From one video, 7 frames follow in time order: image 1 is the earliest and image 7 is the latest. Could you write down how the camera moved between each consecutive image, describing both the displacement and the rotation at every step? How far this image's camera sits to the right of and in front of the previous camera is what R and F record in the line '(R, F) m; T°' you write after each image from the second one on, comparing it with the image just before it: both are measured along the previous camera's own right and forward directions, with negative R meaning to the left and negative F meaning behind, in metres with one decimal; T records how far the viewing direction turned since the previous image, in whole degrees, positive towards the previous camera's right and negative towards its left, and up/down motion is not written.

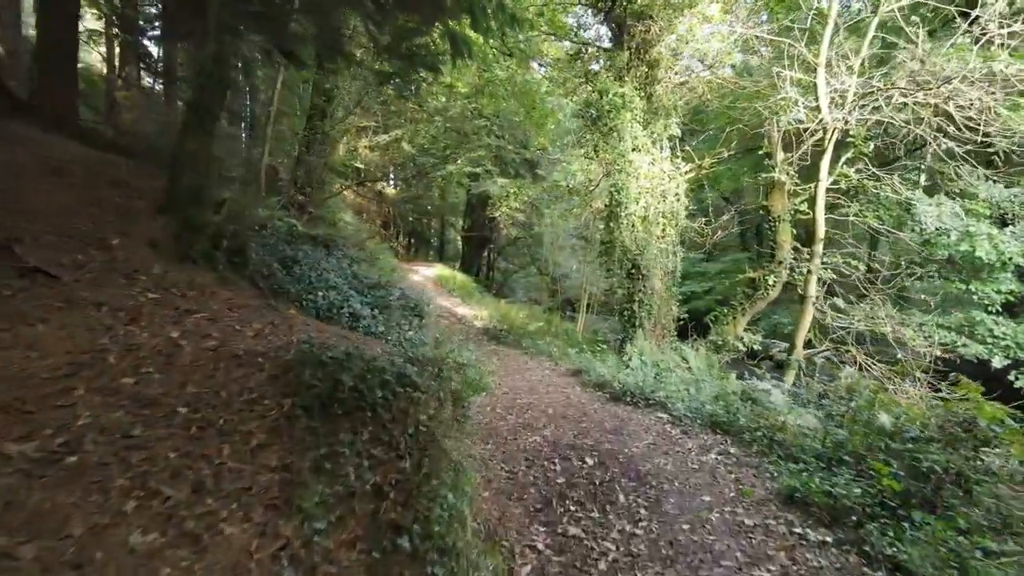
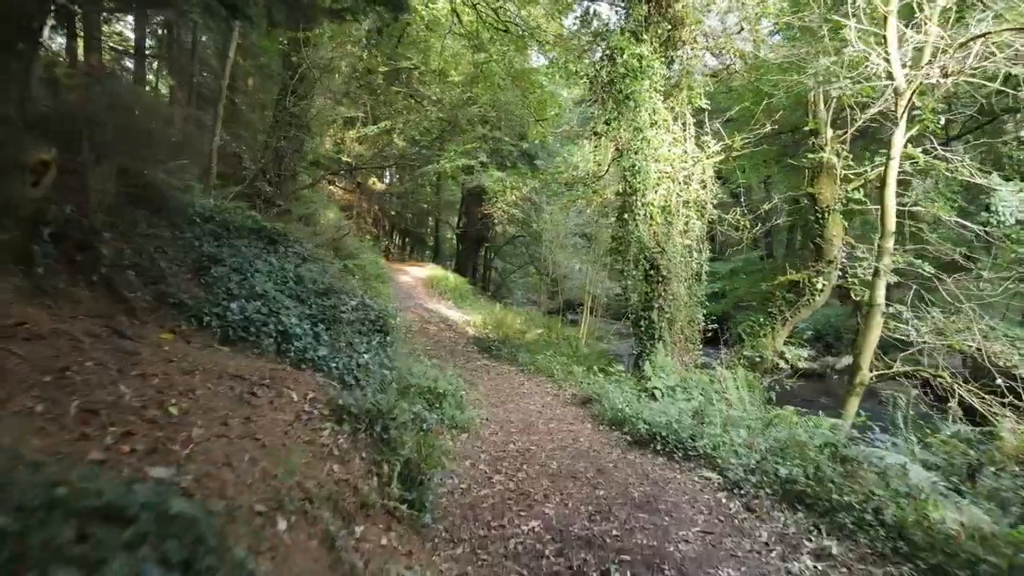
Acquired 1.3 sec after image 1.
(+0.1, +2.0) m; 0°
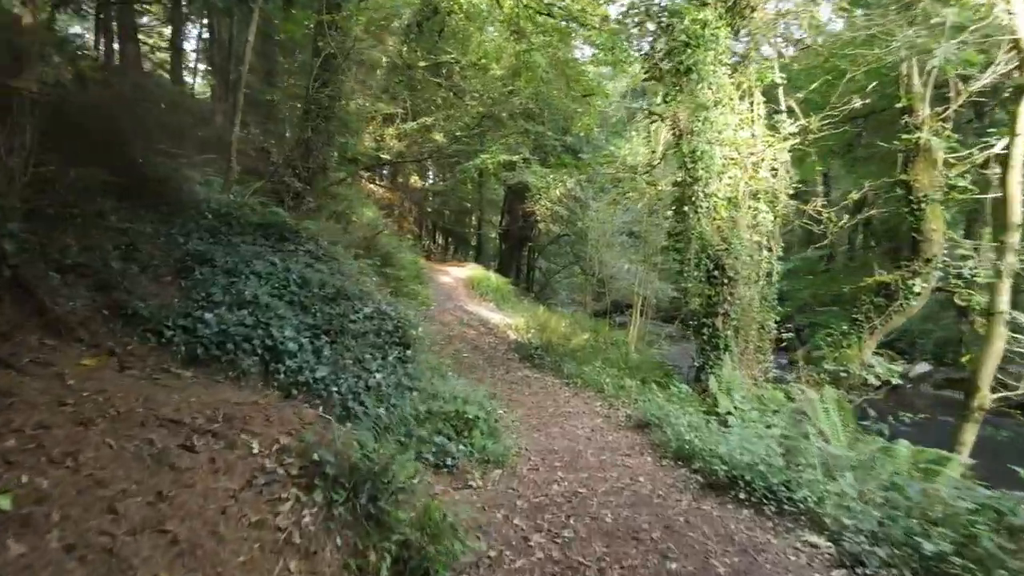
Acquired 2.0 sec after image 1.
(0.0, +1.1) m; -3°
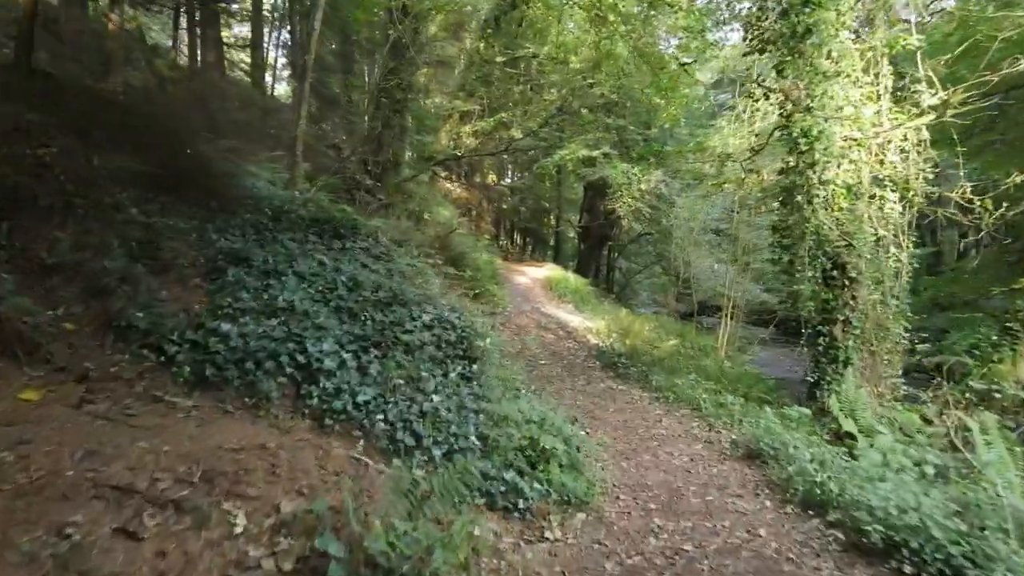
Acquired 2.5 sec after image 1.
(0.0, +0.9) m; -6°
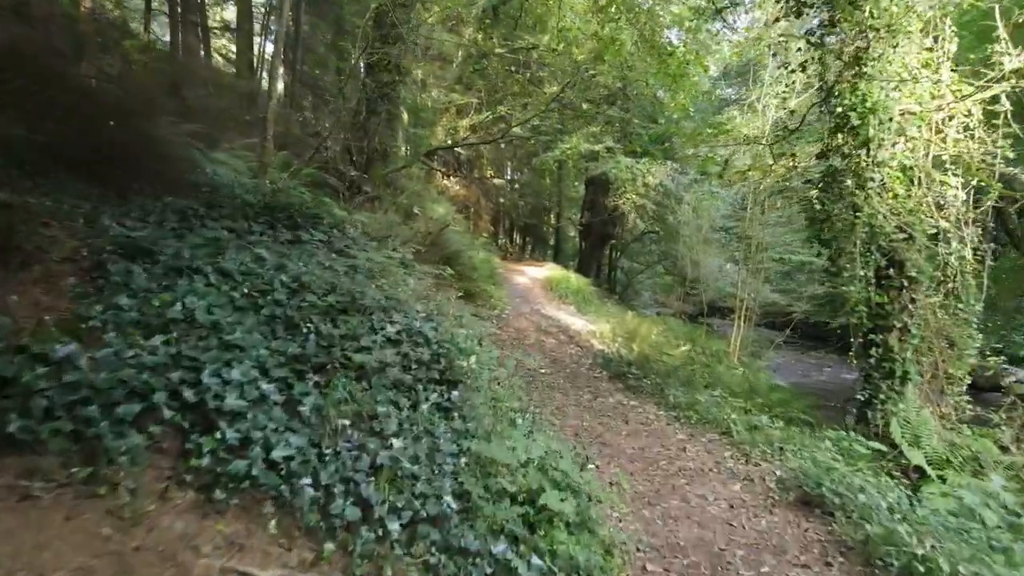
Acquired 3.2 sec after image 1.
(0.0, +1.1) m; 0°
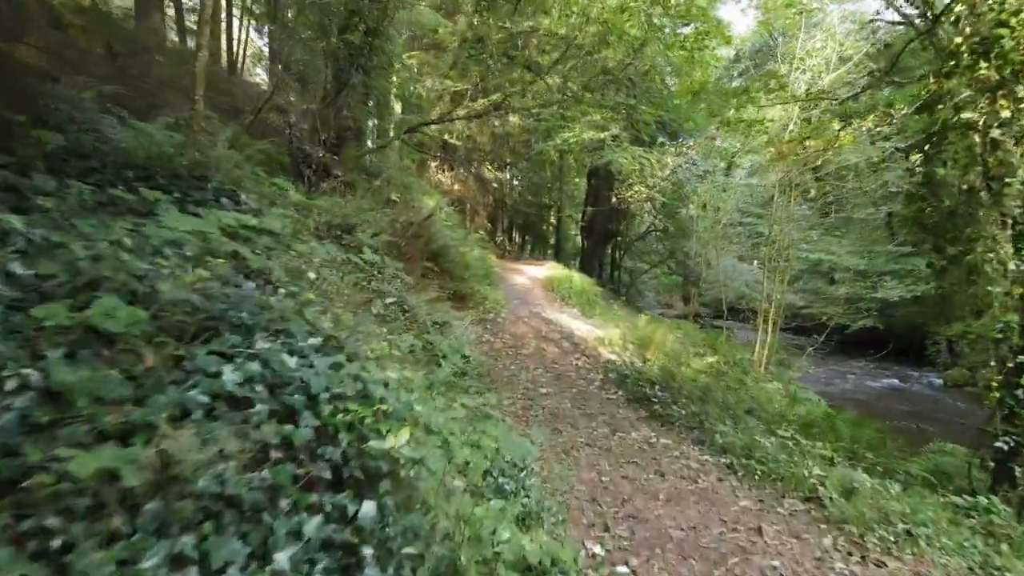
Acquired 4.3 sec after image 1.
(+0.1, +1.9) m; 0°
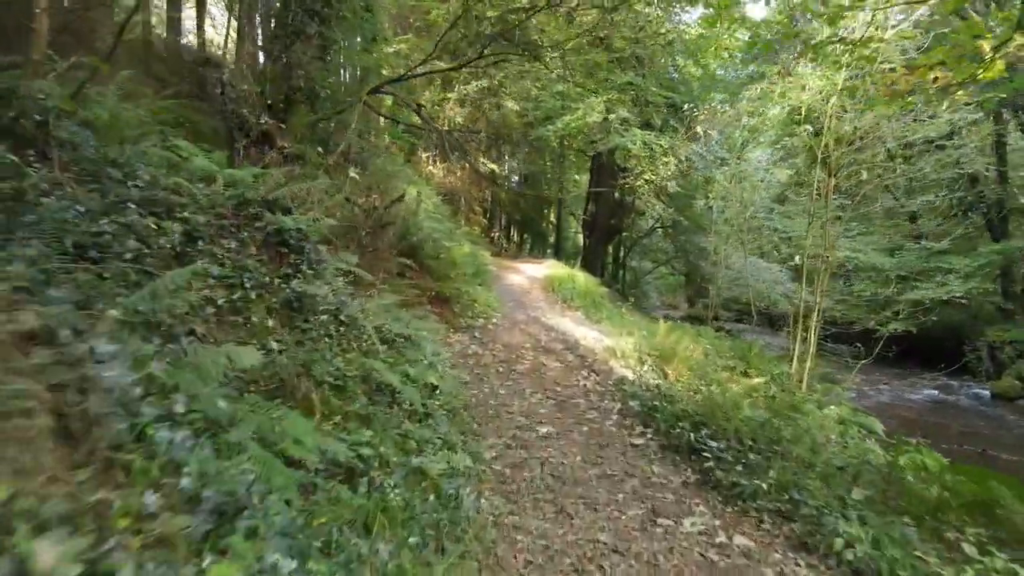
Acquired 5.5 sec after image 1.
(+0.1, +2.3) m; 0°
